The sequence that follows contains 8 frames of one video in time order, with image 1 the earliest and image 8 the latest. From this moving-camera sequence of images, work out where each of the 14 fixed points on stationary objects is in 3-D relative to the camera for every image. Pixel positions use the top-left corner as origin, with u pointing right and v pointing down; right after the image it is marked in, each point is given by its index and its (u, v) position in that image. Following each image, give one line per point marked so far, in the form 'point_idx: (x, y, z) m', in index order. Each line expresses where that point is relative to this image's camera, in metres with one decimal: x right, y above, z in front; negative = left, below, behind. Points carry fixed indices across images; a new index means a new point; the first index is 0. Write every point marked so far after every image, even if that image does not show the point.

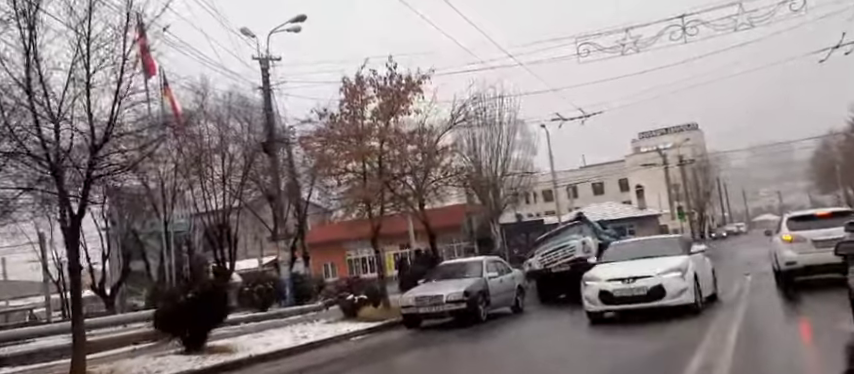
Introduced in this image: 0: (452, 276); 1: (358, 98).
0: (+0.5, -1.9, +16.1) m
1: (-1.6, +2.2, +18.7) m
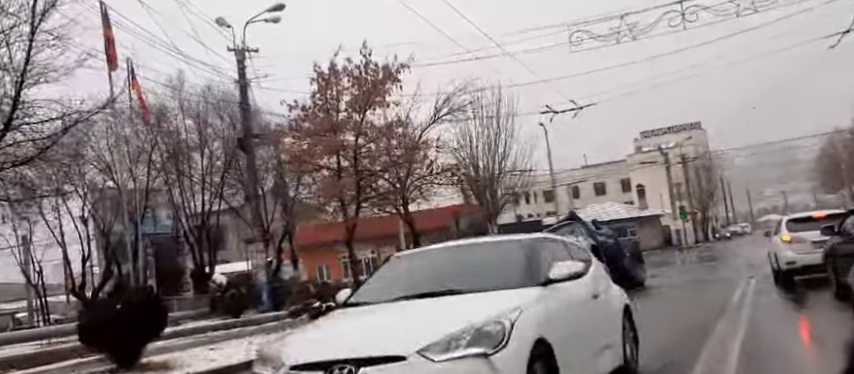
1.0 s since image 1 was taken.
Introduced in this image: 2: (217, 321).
0: (0.0, -1.8, +14.8) m
1: (-2.1, +2.3, +17.4) m
2: (-5.4, -3.5, +19.5) m
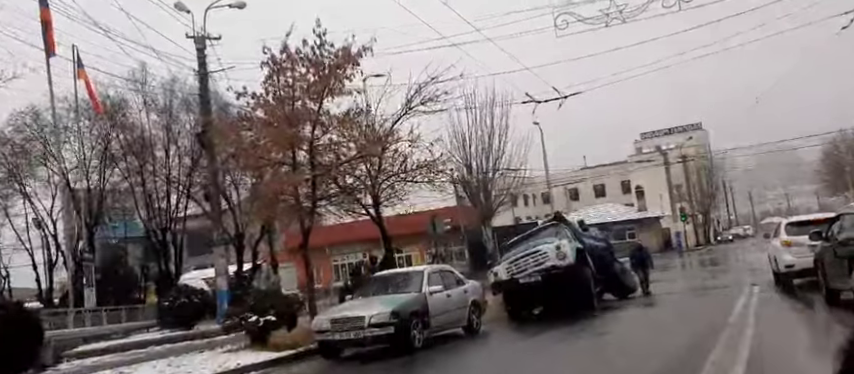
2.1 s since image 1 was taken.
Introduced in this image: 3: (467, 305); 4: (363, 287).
0: (-0.7, -1.8, +12.9) m
1: (-2.8, +2.3, +15.5) m
2: (-6.1, -3.4, +17.7) m
3: (+0.7, -2.1, +13.6) m
4: (-1.3, -1.8, +13.8) m
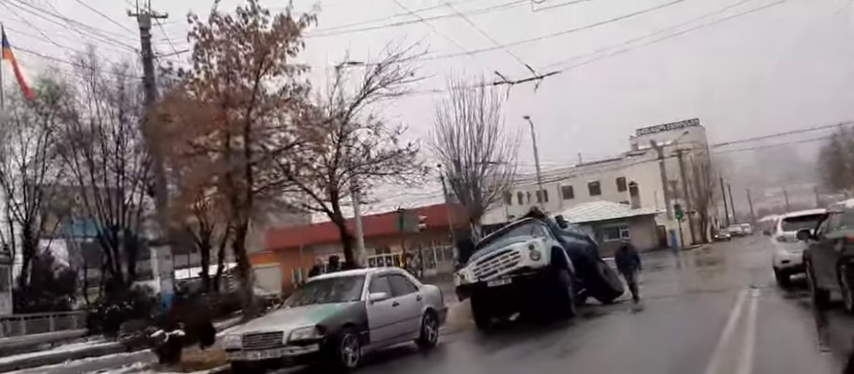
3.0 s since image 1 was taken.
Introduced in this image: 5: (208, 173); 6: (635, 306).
0: (-1.5, -1.6, +10.9) m
1: (-3.7, +2.5, +13.5) m
2: (-7.0, -3.2, +15.7) m
3: (-0.2, -1.9, +11.6) m
4: (-2.1, -1.6, +11.8) m
5: (-3.8, +0.3, +13.3) m
6: (+4.4, -2.5, +16.0) m
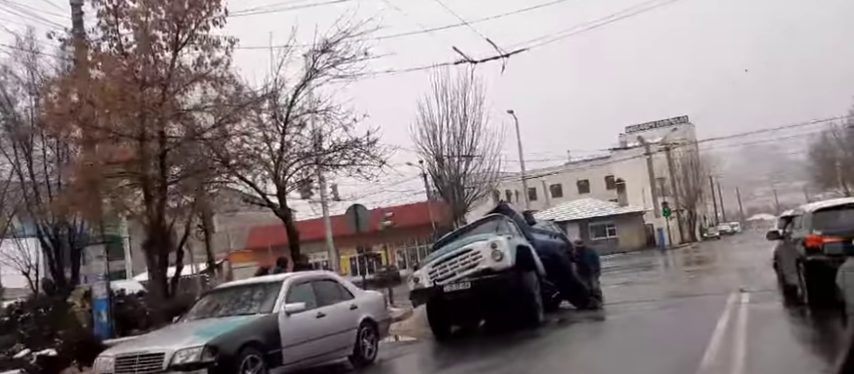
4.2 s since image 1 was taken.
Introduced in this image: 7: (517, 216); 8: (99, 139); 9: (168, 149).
0: (-2.4, -1.5, +9.2) m
1: (-4.5, +2.6, +11.7) m
2: (-7.9, -3.1, +13.9) m
3: (-1.0, -1.8, +9.9) m
4: (-2.9, -1.5, +10.1) m
5: (-4.7, +0.4, +11.5) m
6: (+3.5, -2.4, +14.3) m
7: (+1.7, -0.6, +14.7) m
8: (-5.0, +0.7, +11.4) m
9: (-4.0, +0.6, +11.8) m
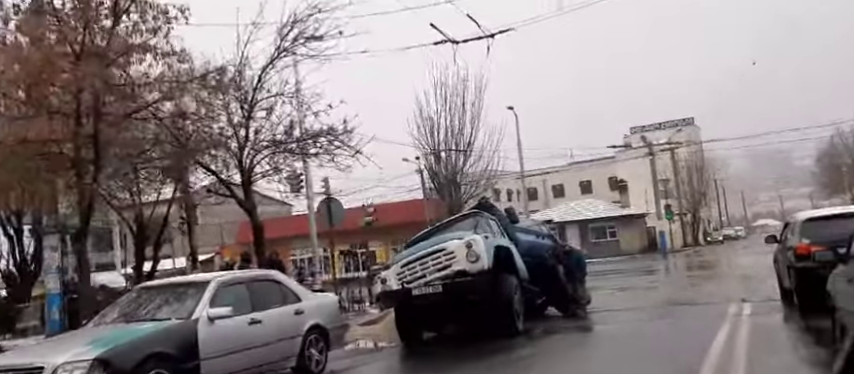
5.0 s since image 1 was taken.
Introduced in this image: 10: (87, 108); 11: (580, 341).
0: (-2.9, -1.3, +7.9) m
1: (-4.9, +2.8, +10.5) m
2: (-8.4, -2.8, +12.6) m
3: (-1.5, -1.7, +8.6) m
4: (-3.4, -1.3, +8.8) m
5: (-5.1, +0.6, +10.2) m
6: (+3.0, -2.3, +13.0) m
7: (+1.3, -0.5, +13.4) m
8: (-5.4, +1.0, +10.2) m
9: (-4.4, +0.8, +10.6) m
10: (-4.7, +1.0, +10.5) m
11: (+2.3, -2.4, +11.4) m
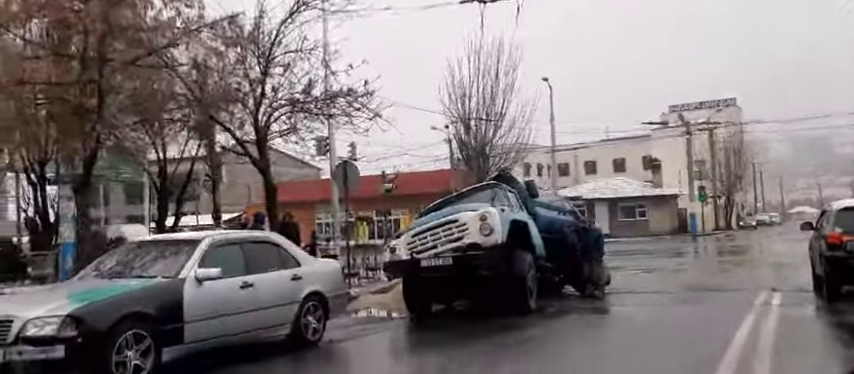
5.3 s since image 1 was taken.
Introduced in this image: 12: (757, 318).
0: (-2.9, -0.8, +7.6) m
1: (-4.6, +3.5, +10.1) m
2: (-8.2, -1.8, +12.6) m
3: (-1.5, -1.2, +8.2) m
4: (-3.4, -0.7, +8.5) m
5: (-4.9, +1.3, +9.9) m
6: (+3.1, -1.9, +12.5) m
7: (+1.6, 0.0, +12.8) m
8: (-5.2, +1.7, +9.9) m
9: (-4.2, +1.4, +10.2) m
10: (-4.4, +1.7, +10.1) m
11: (+2.4, -2.0, +10.9) m
12: (+4.9, -1.9, +11.1) m
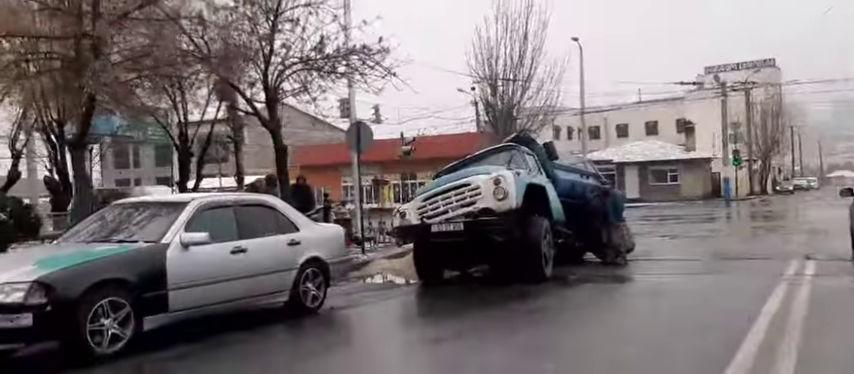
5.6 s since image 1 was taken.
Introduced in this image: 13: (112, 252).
0: (-2.8, -0.4, +7.2) m
1: (-4.5, +4.0, +9.5) m
2: (-8.0, -1.2, +12.4) m
3: (-1.5, -0.8, +7.8) m
4: (-3.3, -0.3, +8.1) m
5: (-4.8, +1.8, +9.5) m
6: (+3.4, -1.3, +11.9) m
7: (+1.8, +0.6, +12.2) m
8: (-5.1, +2.2, +9.4) m
9: (-4.0, +1.9, +9.8) m
10: (-4.3, +2.2, +9.7) m
11: (+2.6, -1.5, +10.4) m
12: (+5.0, -1.4, +10.4) m
13: (-2.5, -0.5, +6.1) m
